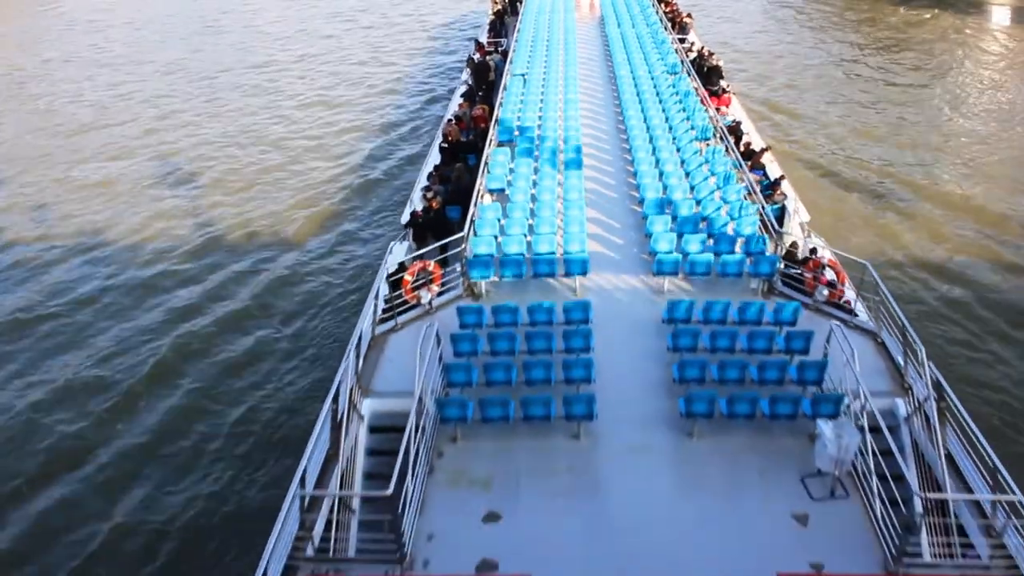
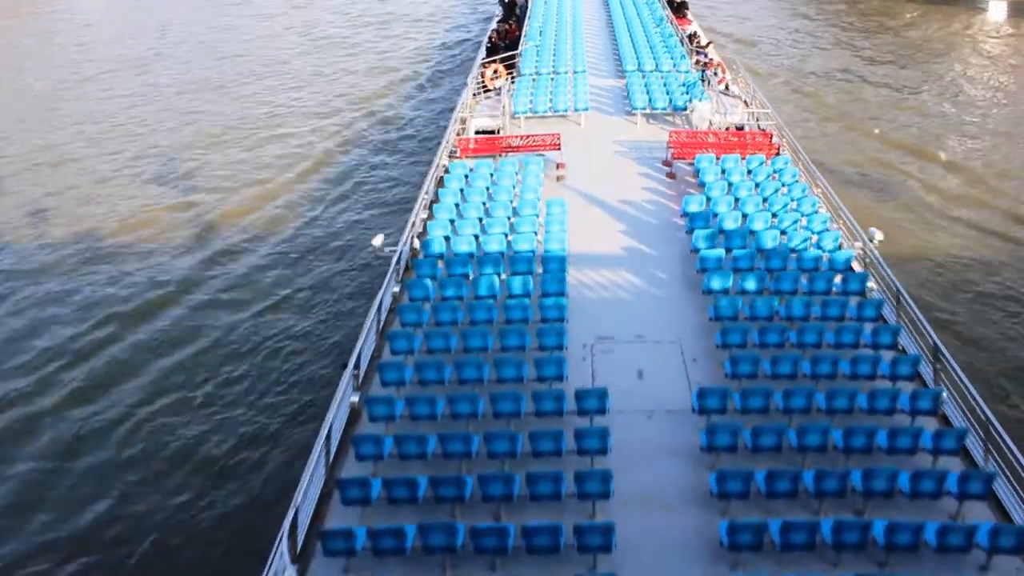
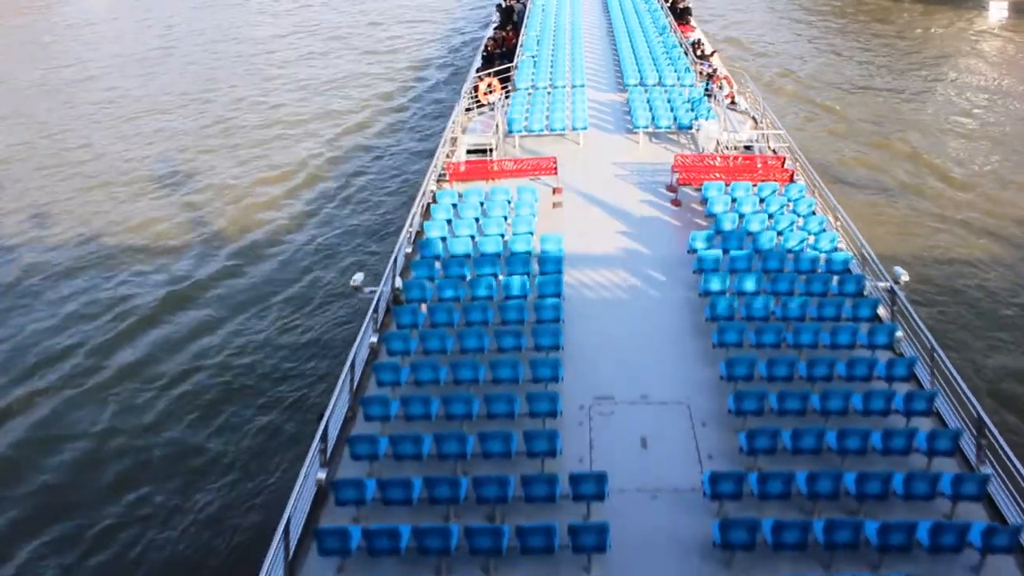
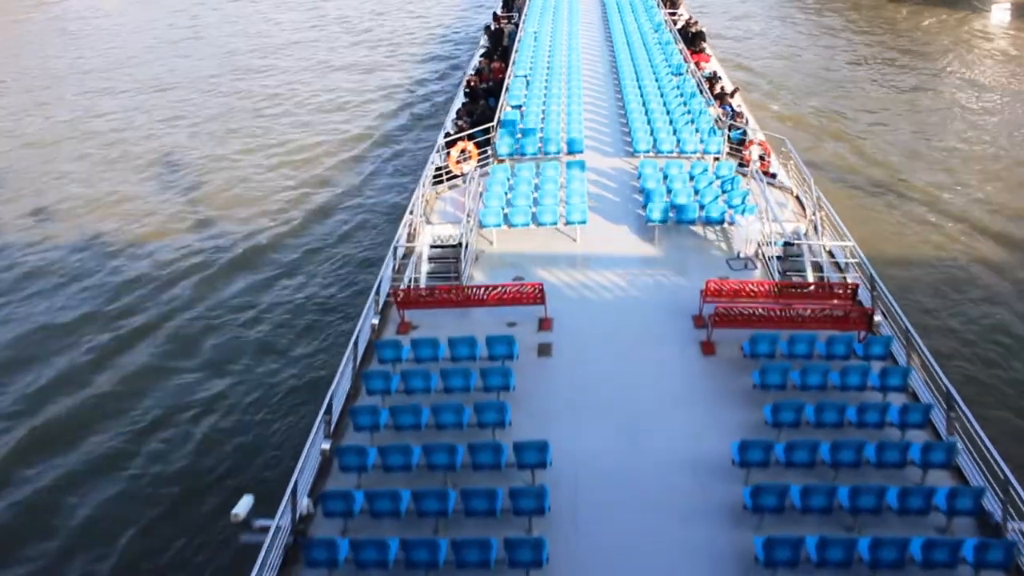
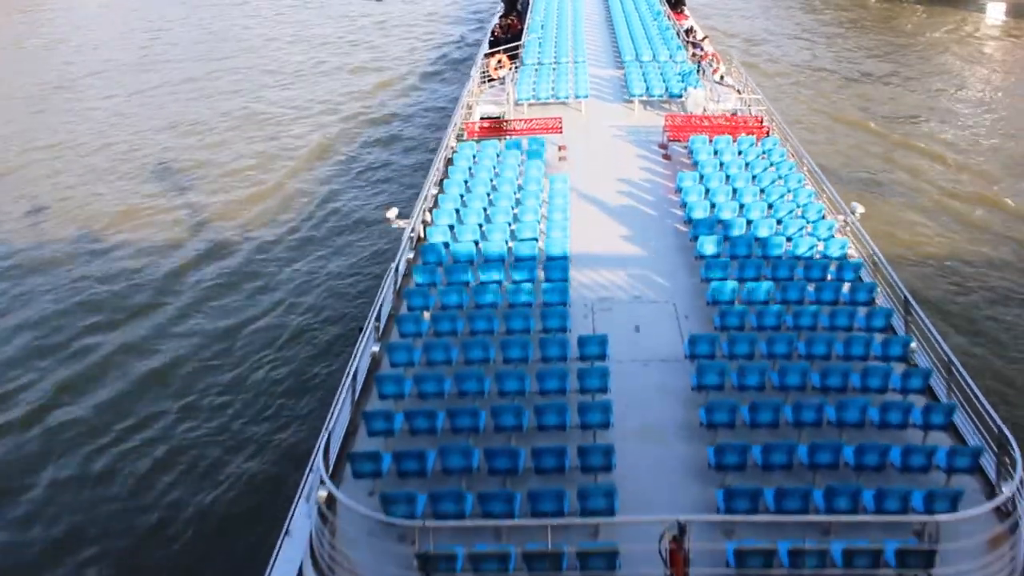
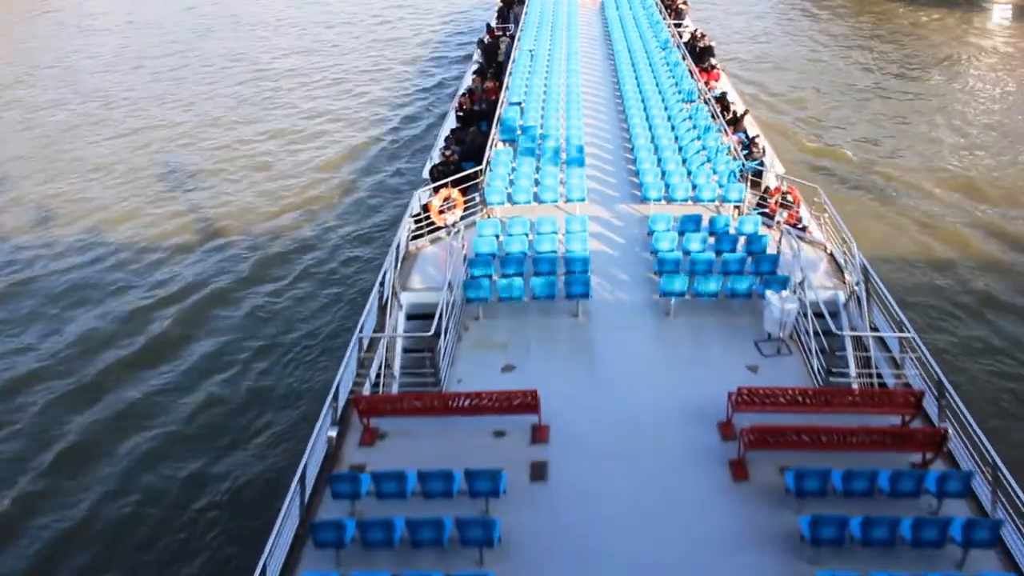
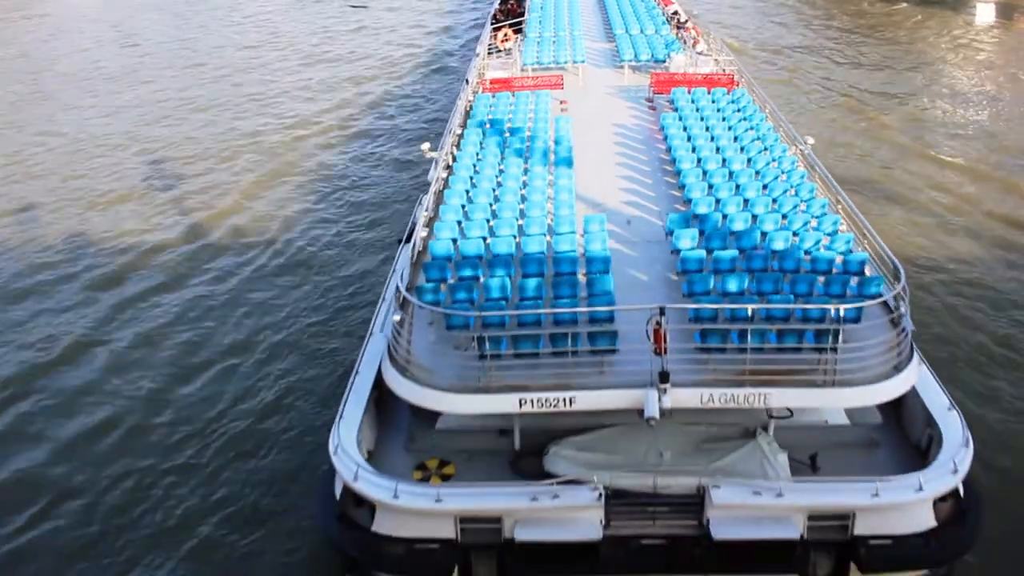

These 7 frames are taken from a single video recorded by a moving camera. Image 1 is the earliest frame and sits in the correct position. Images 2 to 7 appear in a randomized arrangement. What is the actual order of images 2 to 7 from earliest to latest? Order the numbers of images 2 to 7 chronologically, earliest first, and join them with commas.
6, 4, 3, 2, 5, 7
